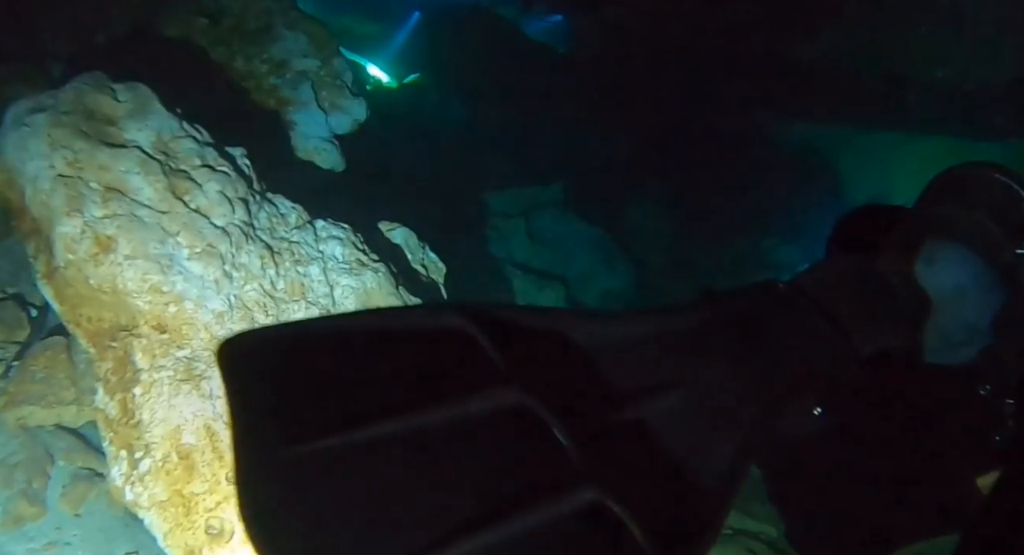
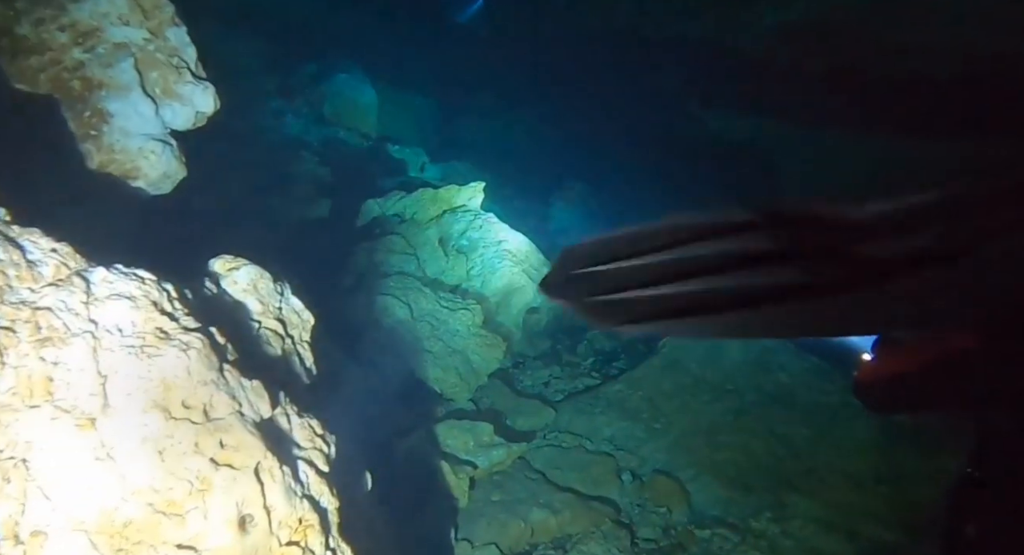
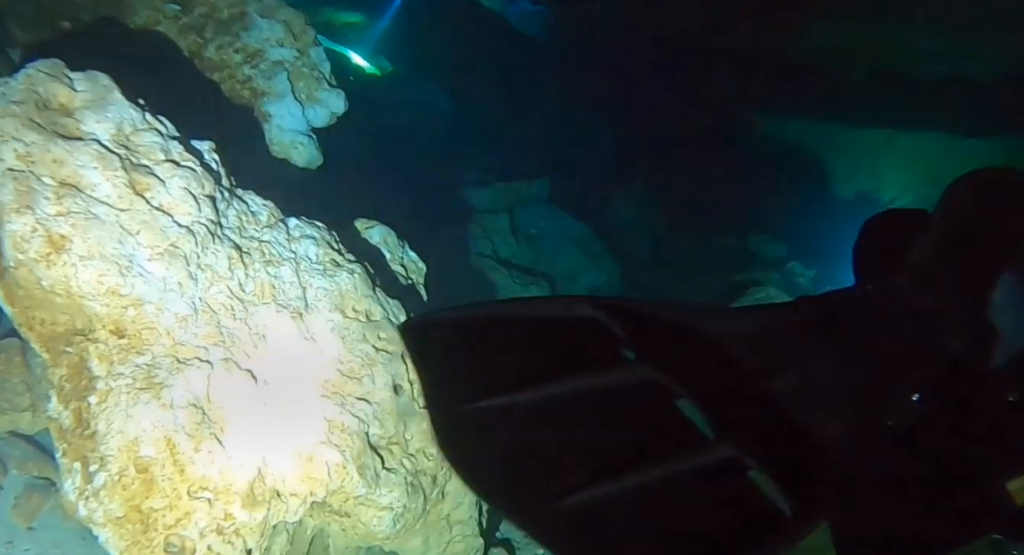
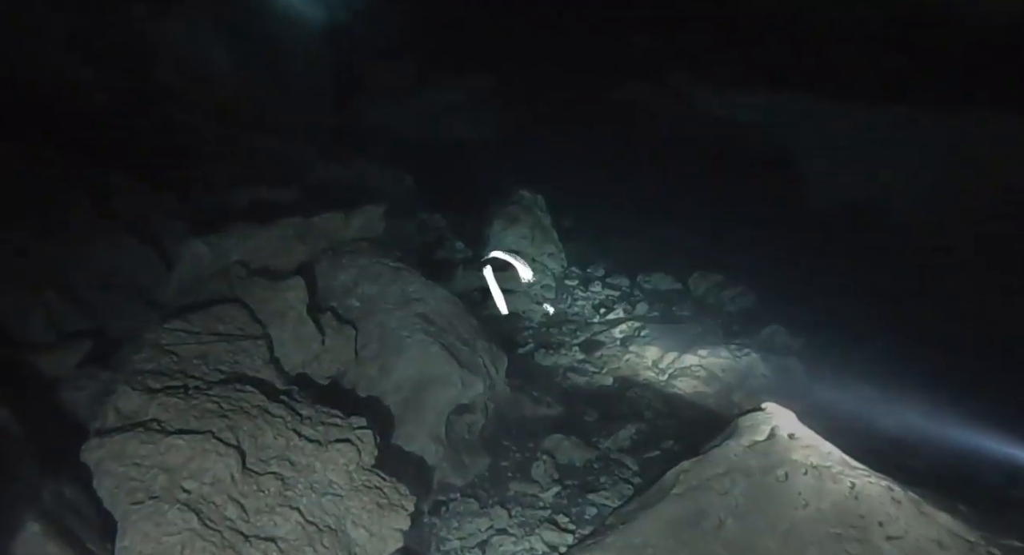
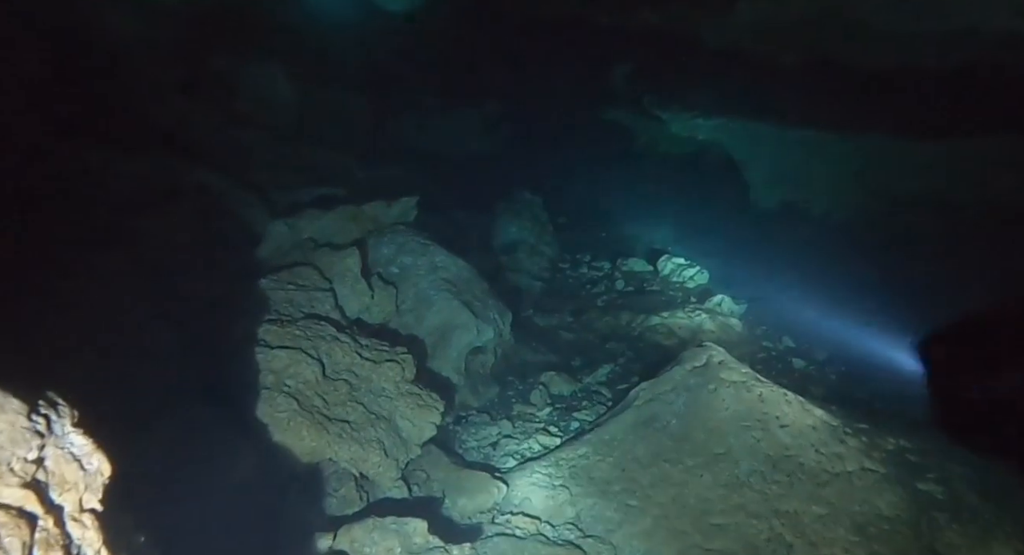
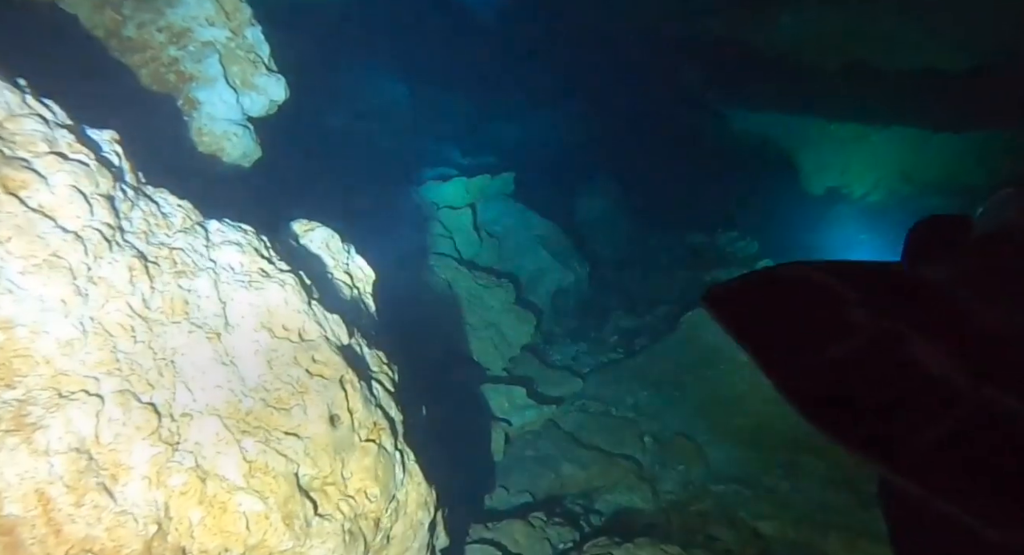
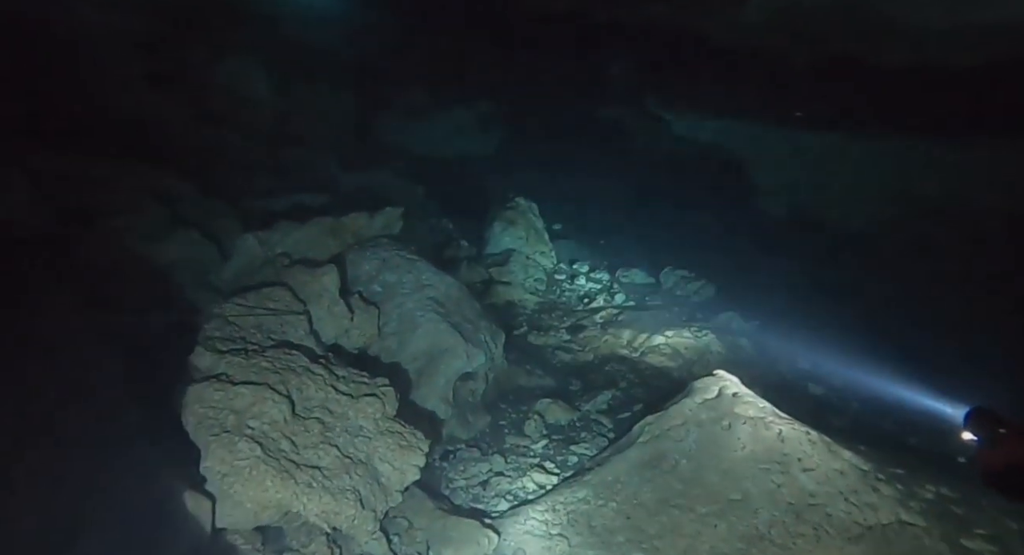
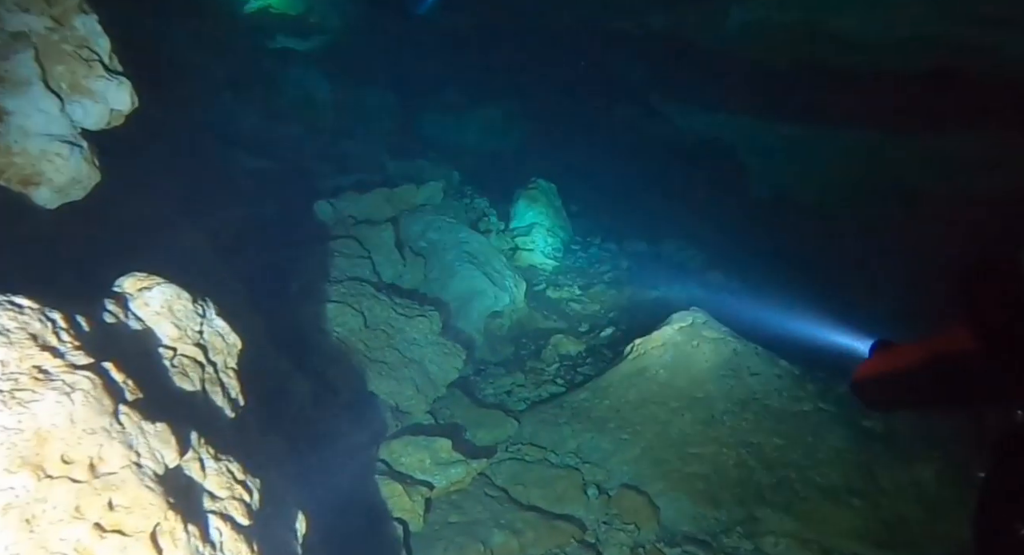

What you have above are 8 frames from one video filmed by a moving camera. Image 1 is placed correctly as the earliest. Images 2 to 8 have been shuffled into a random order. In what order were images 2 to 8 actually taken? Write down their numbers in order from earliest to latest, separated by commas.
3, 6, 2, 8, 5, 7, 4
